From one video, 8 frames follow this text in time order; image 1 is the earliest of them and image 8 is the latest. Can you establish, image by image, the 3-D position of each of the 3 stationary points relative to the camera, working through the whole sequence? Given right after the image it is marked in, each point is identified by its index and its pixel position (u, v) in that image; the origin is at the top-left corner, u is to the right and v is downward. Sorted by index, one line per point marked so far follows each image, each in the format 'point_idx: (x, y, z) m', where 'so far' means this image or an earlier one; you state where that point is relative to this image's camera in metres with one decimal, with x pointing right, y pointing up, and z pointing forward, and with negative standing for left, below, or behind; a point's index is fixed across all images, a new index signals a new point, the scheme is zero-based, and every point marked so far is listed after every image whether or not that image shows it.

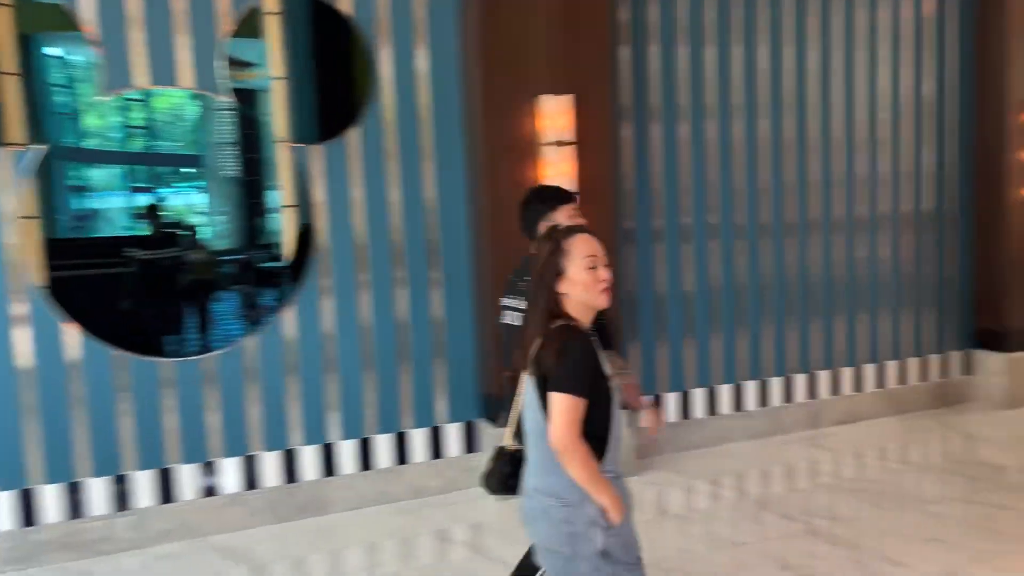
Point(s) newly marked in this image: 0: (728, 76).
0: (+1.3, +1.2, +4.9) m
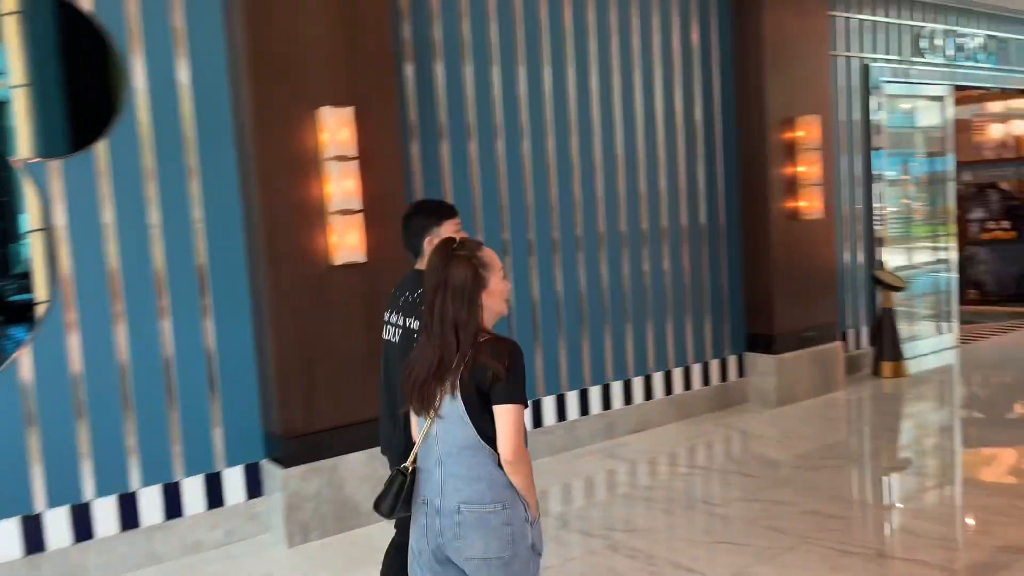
0: (0.0, +1.1, +4.9) m
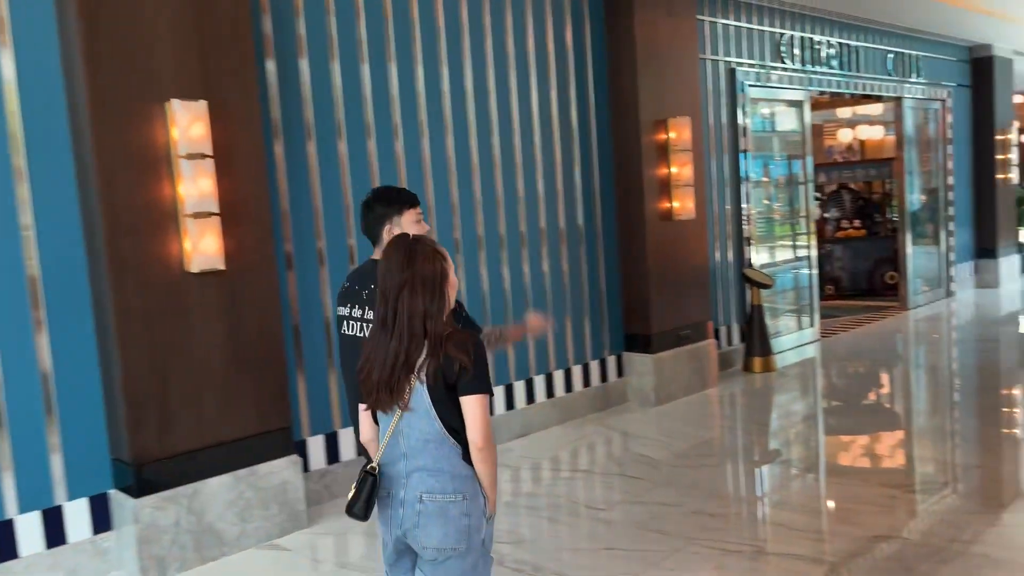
0: (-0.7, +1.1, +4.6) m
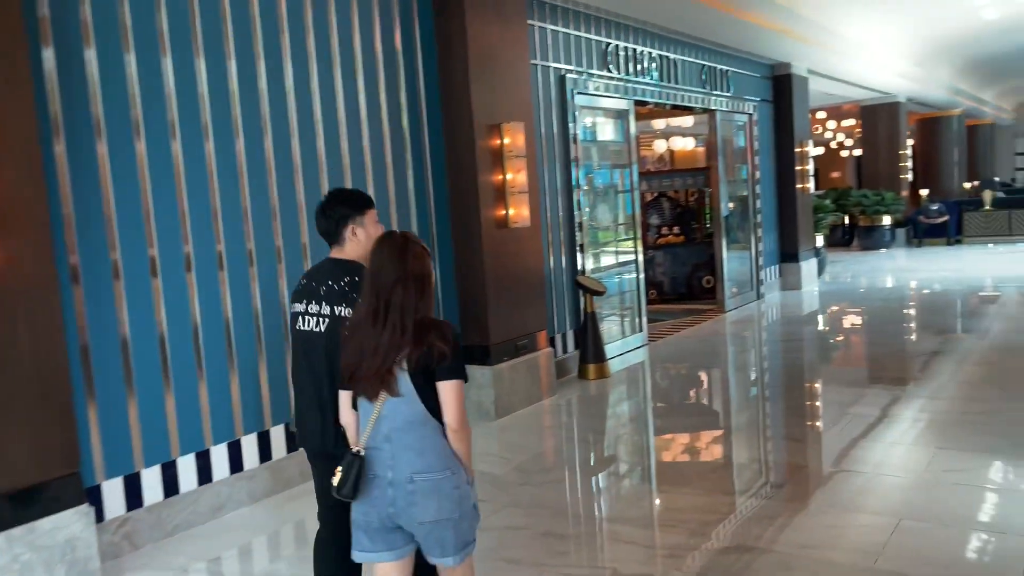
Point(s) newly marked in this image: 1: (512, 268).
0: (-1.6, +1.0, +4.1) m
1: (0.0, +0.1, +5.8) m
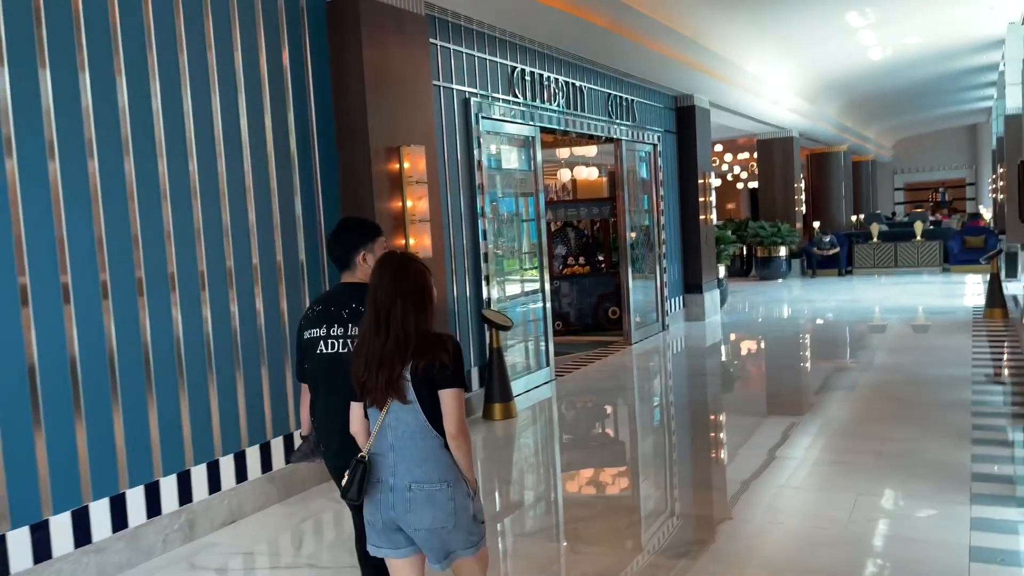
0: (-2.1, +0.9, +3.6) m
1: (-0.7, -0.1, +5.4) m
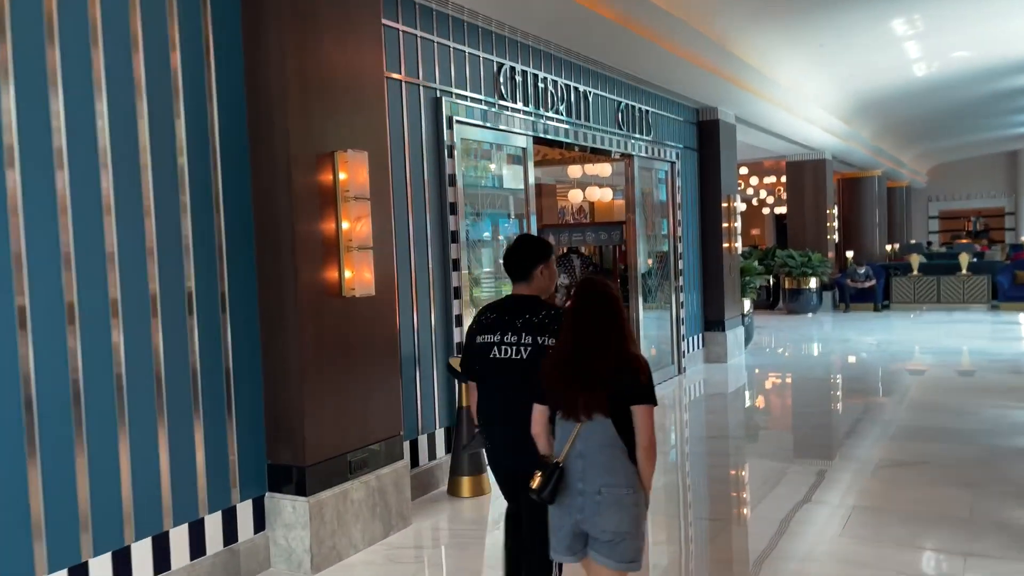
0: (-2.3, +0.7, +2.5) m
1: (-0.8, -0.3, +4.3) m
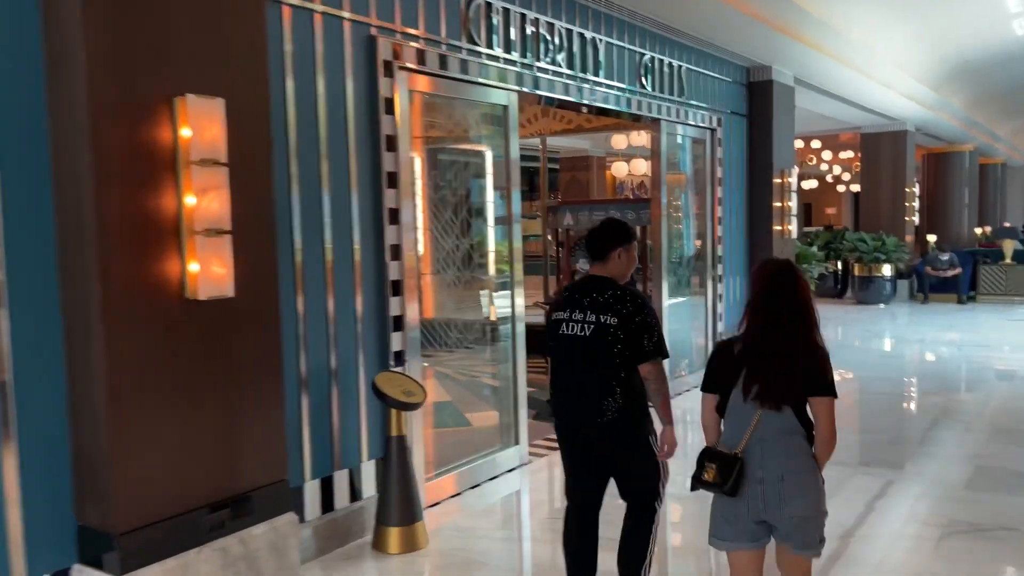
0: (-2.7, +0.7, +1.5) m
1: (-1.1, -0.3, +3.3) m
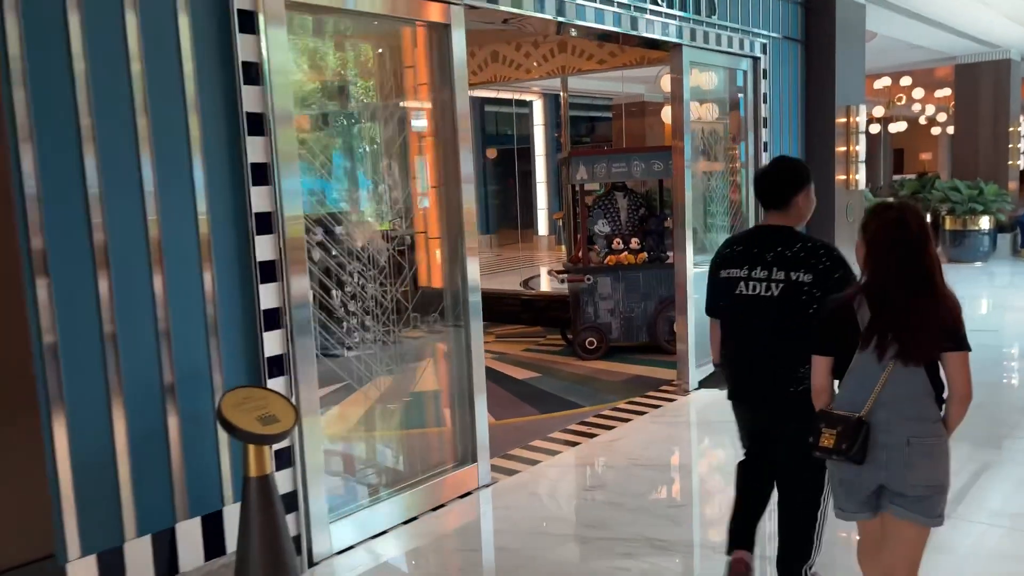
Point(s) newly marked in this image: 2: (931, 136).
0: (-3.2, +0.6, +0.7) m
1: (-1.5, -0.3, +2.3) m
2: (+9.5, +3.5, +18.5) m
